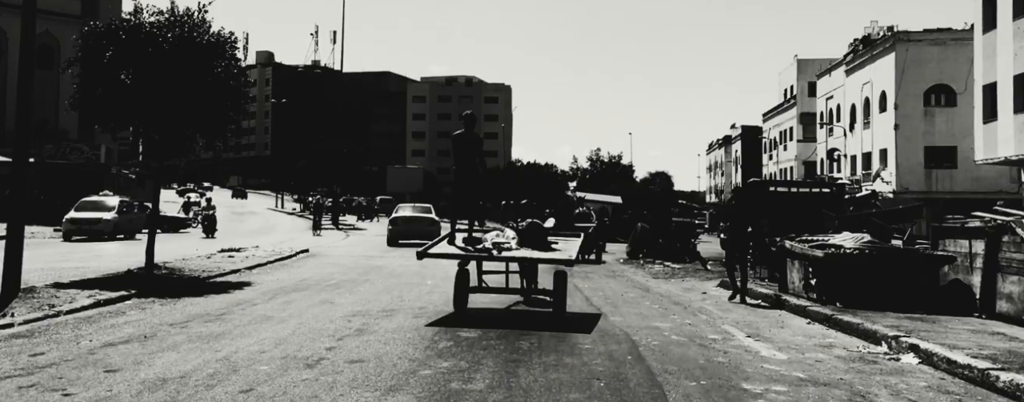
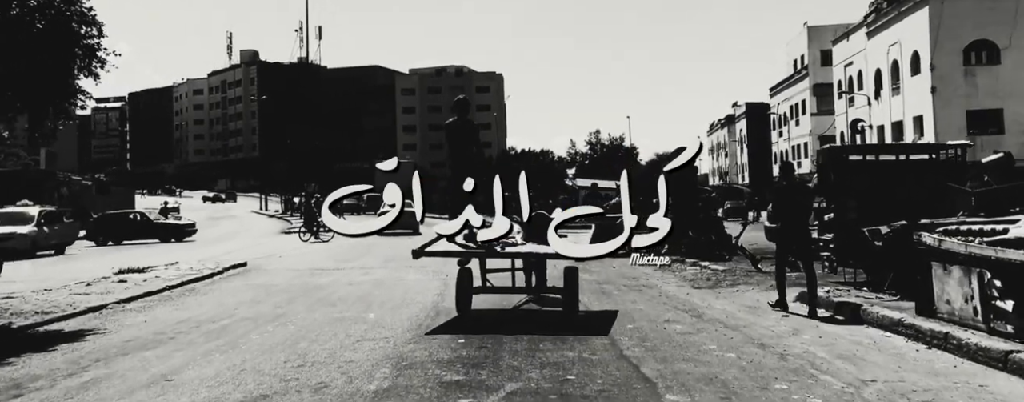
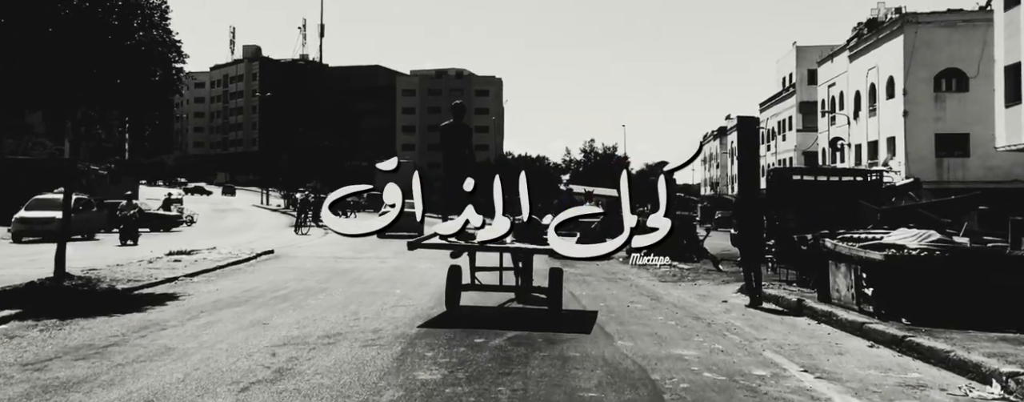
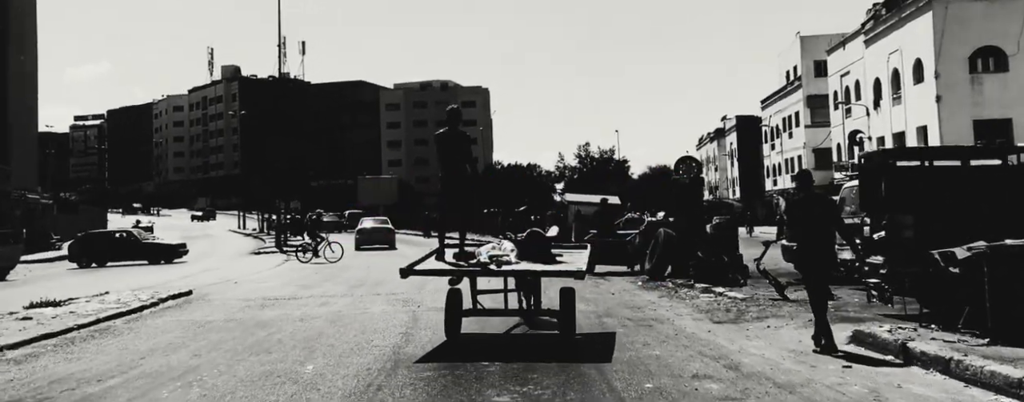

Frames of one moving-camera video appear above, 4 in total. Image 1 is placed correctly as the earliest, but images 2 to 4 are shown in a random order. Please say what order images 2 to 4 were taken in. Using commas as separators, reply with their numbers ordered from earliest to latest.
3, 2, 4
